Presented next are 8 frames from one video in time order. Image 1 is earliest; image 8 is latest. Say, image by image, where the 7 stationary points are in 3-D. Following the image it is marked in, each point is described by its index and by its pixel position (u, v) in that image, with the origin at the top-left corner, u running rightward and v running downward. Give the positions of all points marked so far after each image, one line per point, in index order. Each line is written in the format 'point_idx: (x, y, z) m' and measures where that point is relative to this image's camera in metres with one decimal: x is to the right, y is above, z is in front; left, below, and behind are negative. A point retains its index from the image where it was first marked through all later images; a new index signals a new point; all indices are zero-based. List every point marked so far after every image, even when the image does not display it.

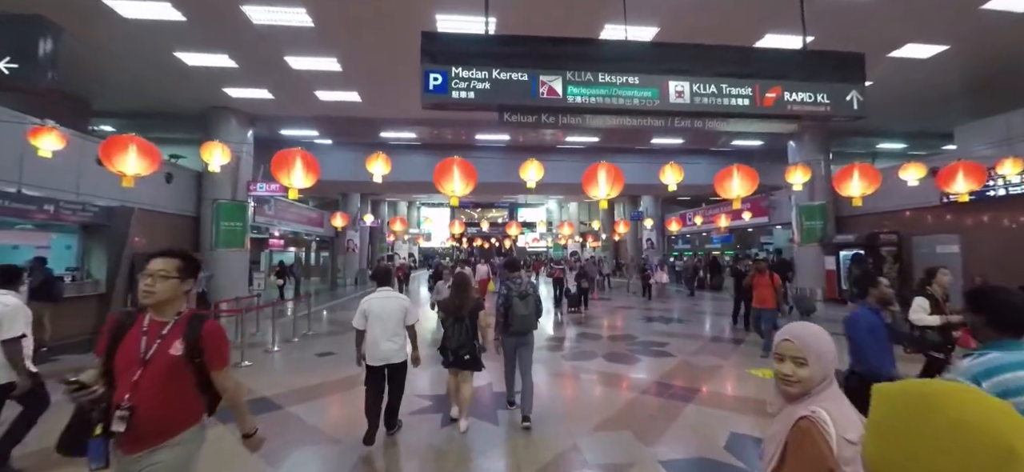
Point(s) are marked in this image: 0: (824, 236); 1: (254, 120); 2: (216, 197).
0: (+11.3, 0.0, +15.6) m
1: (-8.5, +3.8, +14.2) m
2: (-9.1, +1.2, +13.2) m
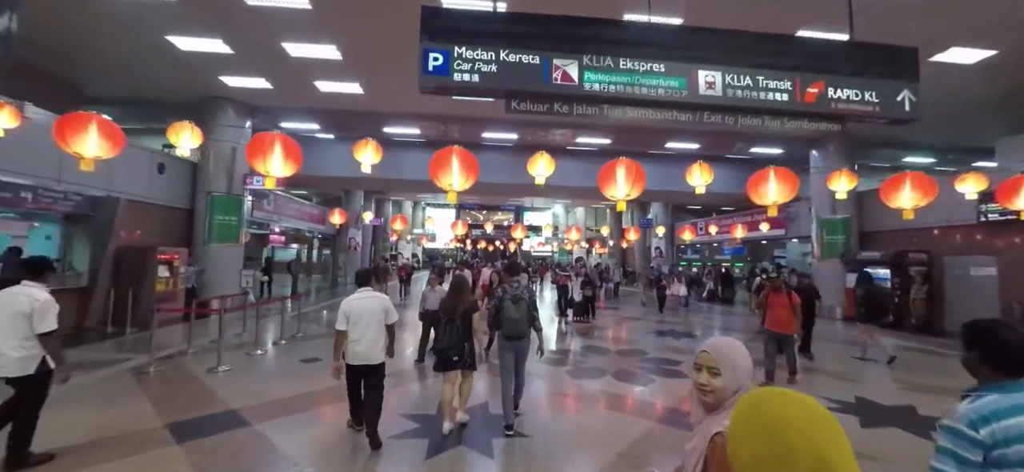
0: (+11.5, -0.5, +14.7) m
1: (-8.3, +4.0, +13.7) m
2: (-8.9, +1.4, +12.6) m
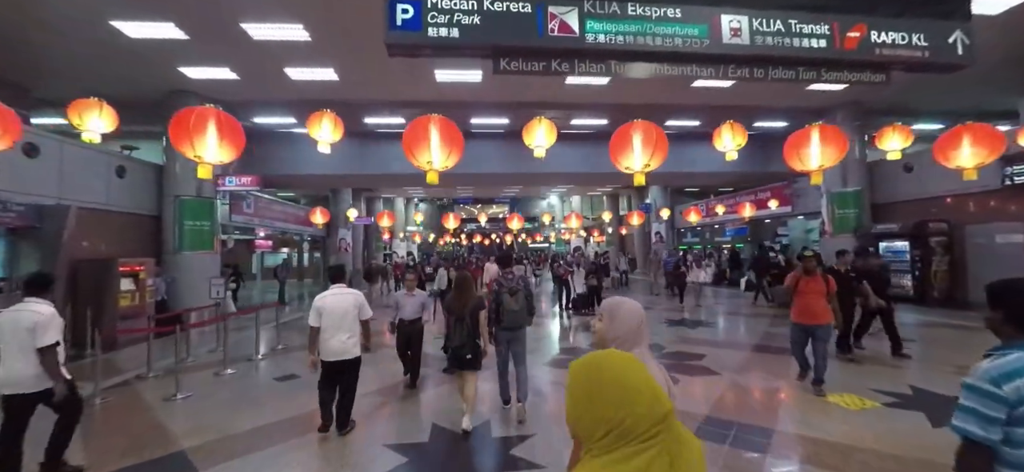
0: (+11.4, +0.4, +14.0) m
1: (-8.6, +3.8, +12.6) m
2: (-9.1, +1.2, +11.7) m
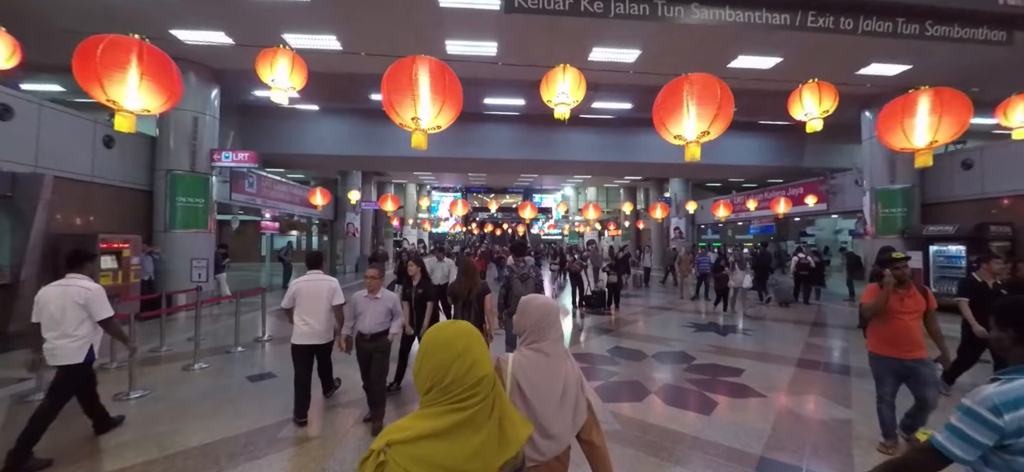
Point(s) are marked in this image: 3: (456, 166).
0: (+11.7, +0.3, +12.7) m
1: (-8.1, +4.4, +11.9) m
2: (-8.7, +1.7, +11.0) m
3: (-2.3, +2.9, +17.8) m
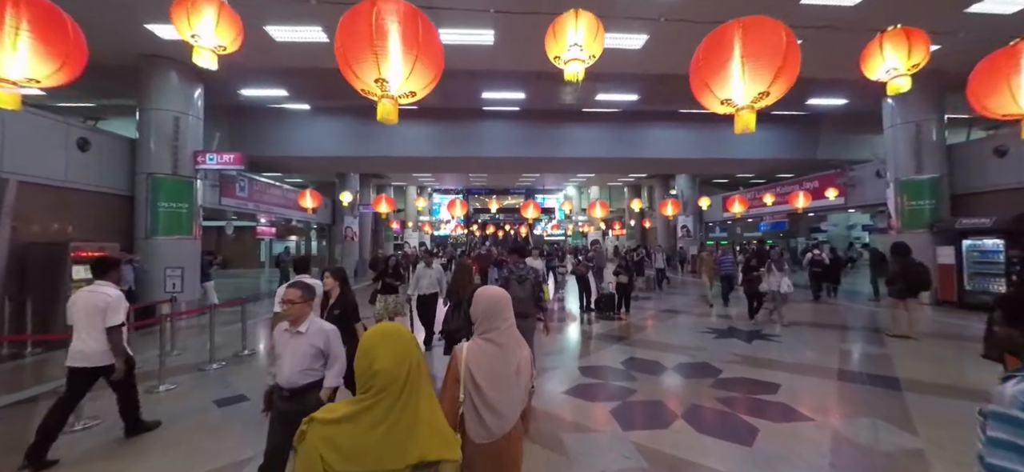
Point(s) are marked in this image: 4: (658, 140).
0: (+11.8, +0.5, +12.0) m
1: (-8.1, +4.2, +11.3) m
2: (-8.7, +1.6, +10.4) m
3: (-2.3, +2.8, +17.1) m
4: (+5.4, +3.6, +16.1) m
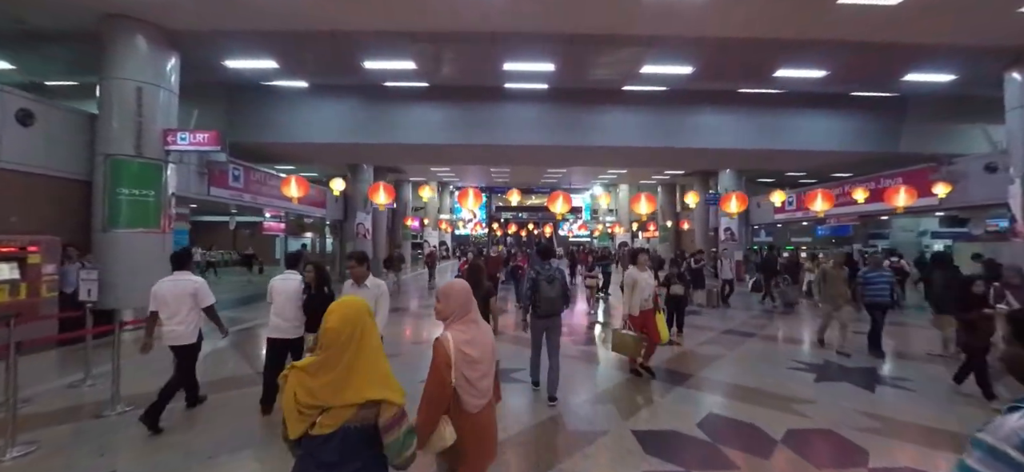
0: (+12.4, +0.3, +9.3) m
1: (-7.5, +4.4, +9.7) m
2: (-8.2, +1.7, +8.8) m
3: (-1.4, +2.9, +15.2) m
4: (+6.3, +3.5, +13.8) m
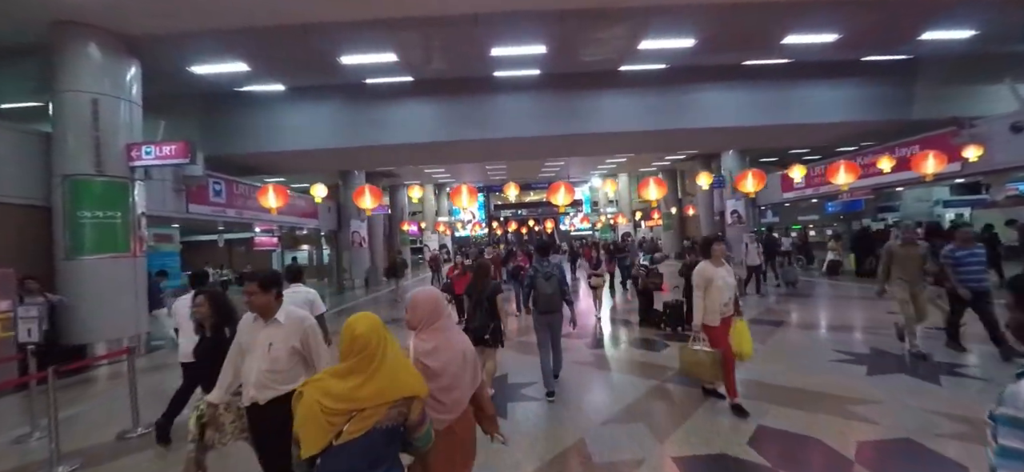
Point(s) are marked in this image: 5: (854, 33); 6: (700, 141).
0: (+12.3, +1.2, +8.5) m
1: (-7.8, +3.9, +9.0) m
2: (-8.3, +1.2, +8.1) m
3: (-1.6, +2.8, +14.5) m
4: (+6.0, +4.0, +13.0) m
5: (+8.1, +4.9, +10.4) m
6: (+6.5, +3.3, +14.8) m
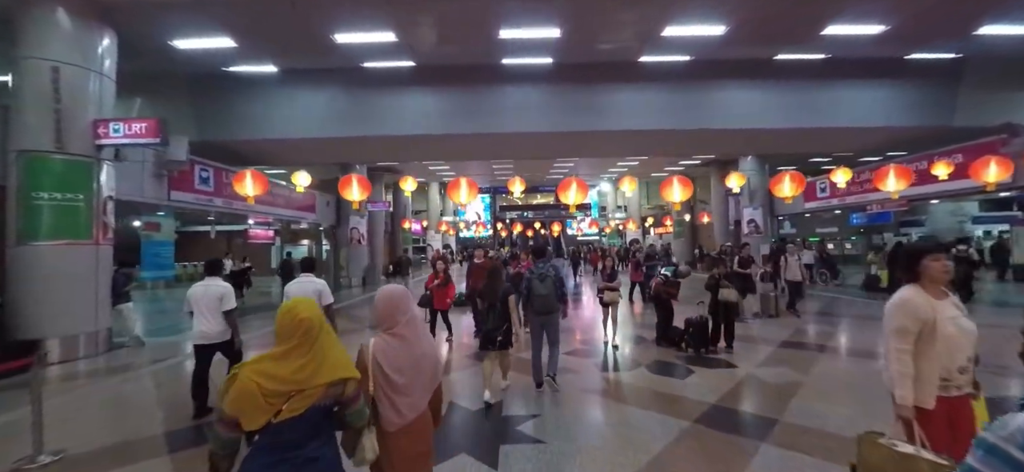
0: (+12.4, +0.7, +7.4) m
1: (-7.6, +4.1, +8.2) m
2: (-8.2, +1.5, +7.3) m
3: (-1.3, +2.8, +13.6) m
4: (+6.3, +3.8, +12.0) m
5: (+8.4, +4.6, +9.4) m
6: (+6.8, +3.0, +13.8) m
